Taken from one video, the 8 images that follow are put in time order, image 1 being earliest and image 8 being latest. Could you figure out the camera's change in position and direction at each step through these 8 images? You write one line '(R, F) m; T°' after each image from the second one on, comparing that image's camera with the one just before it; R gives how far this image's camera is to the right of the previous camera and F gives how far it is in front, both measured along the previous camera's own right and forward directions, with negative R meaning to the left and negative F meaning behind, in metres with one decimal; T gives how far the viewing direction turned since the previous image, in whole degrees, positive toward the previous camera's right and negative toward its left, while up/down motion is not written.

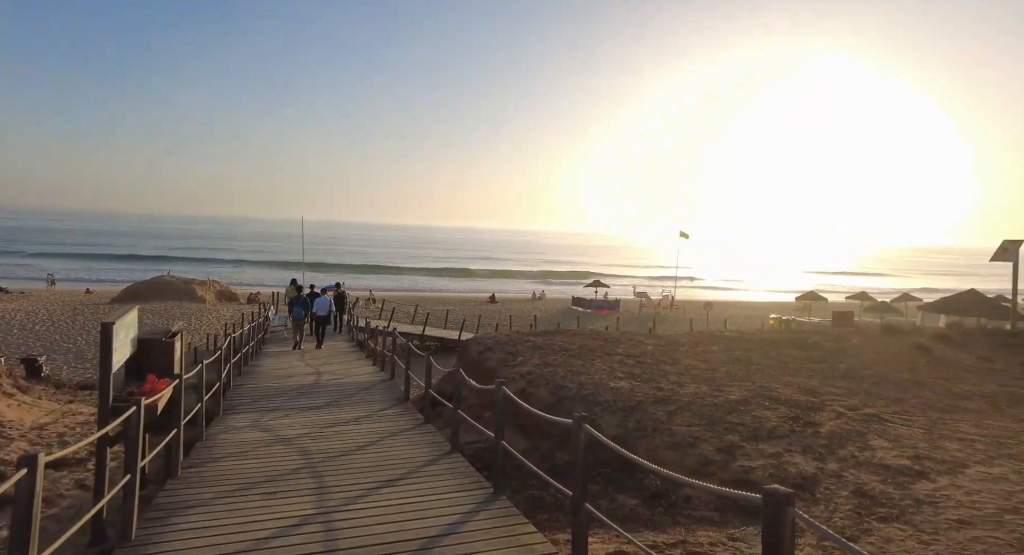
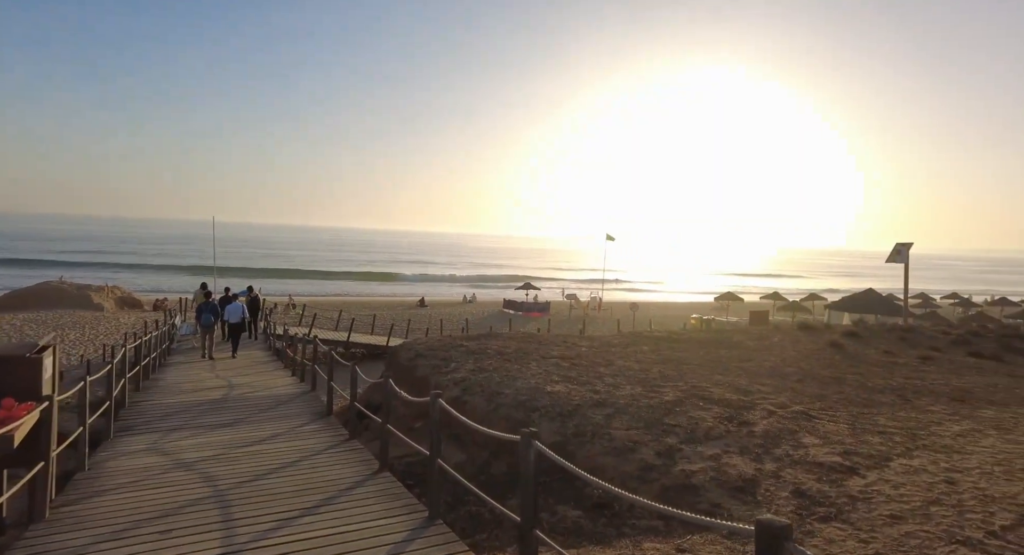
(+0.2, +0.3) m; +6°
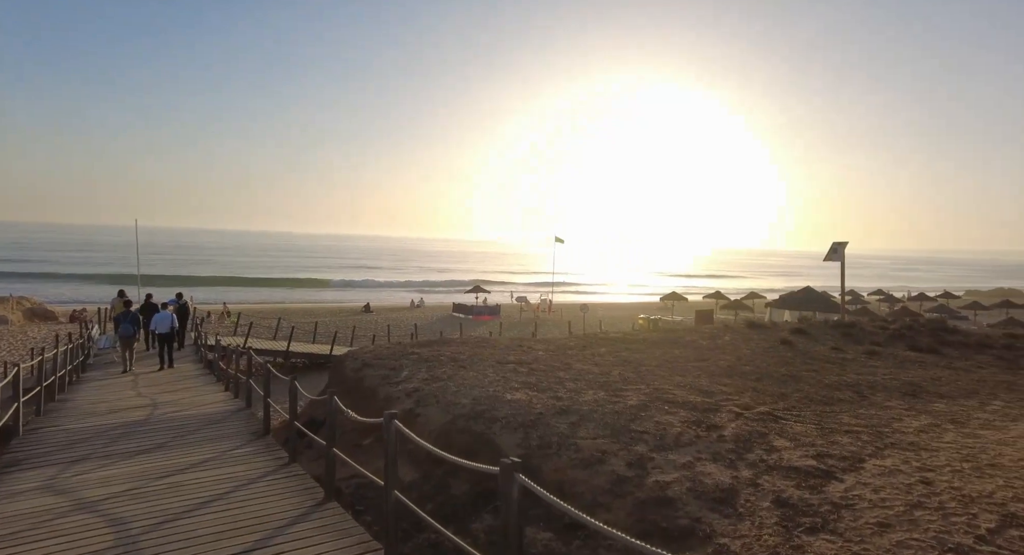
(-0.1, +0.5) m; +5°
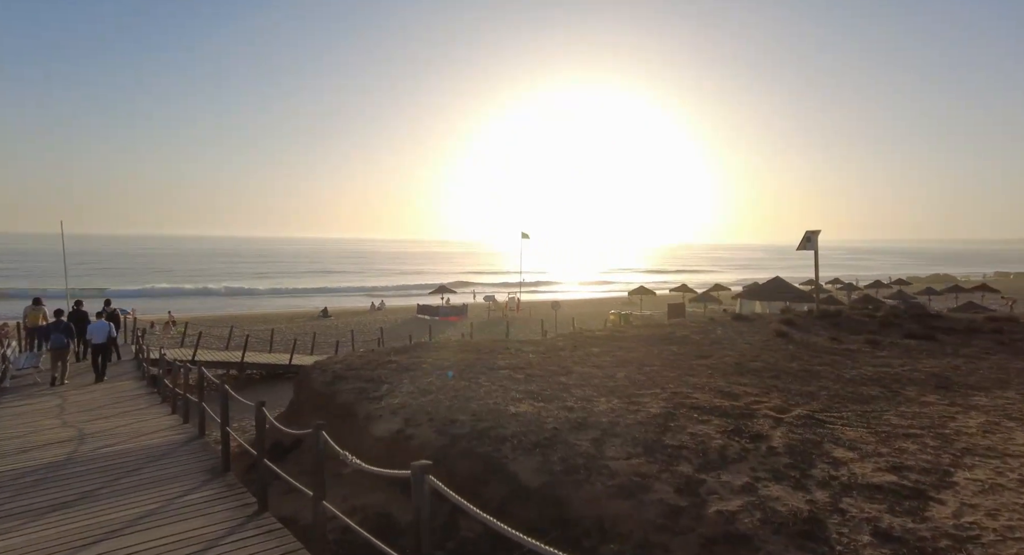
(-0.6, +1.2) m; +4°
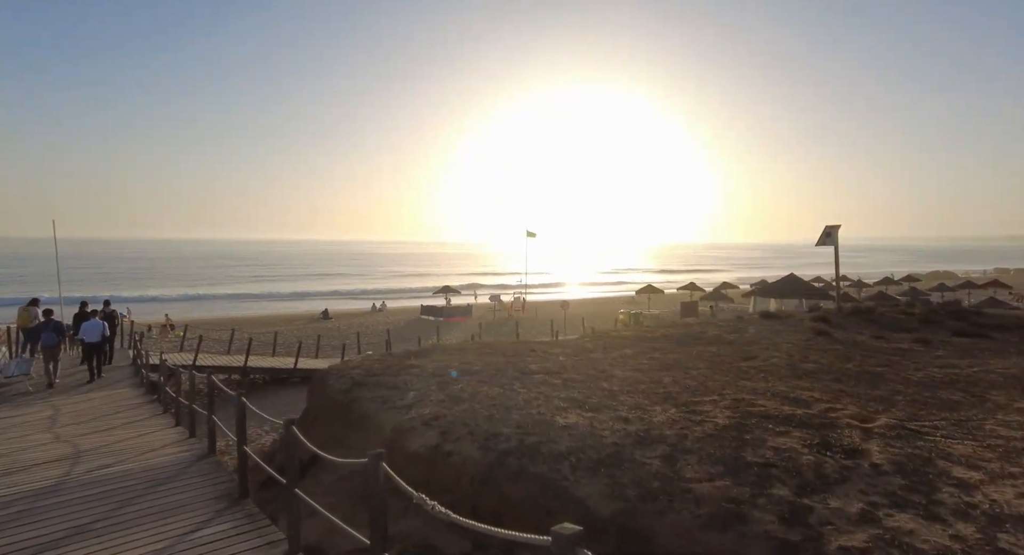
(-0.6, +0.9) m; 0°
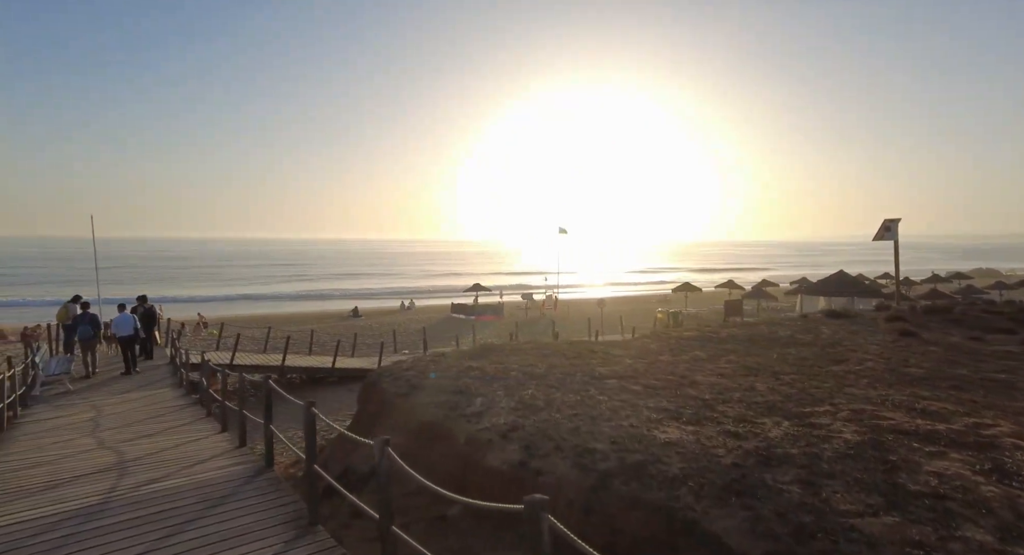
(-0.7, +0.8) m; -2°
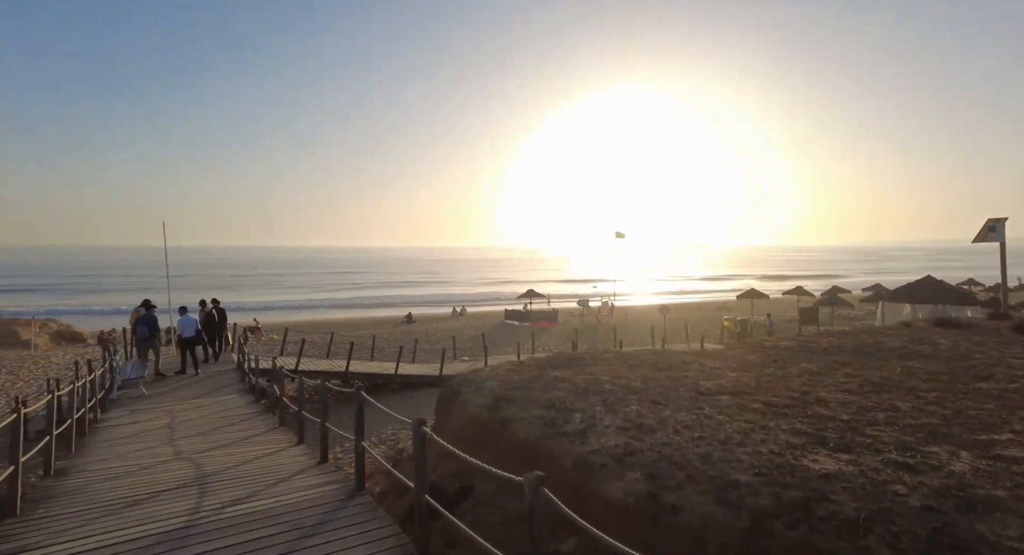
(-0.7, +0.7) m; -5°
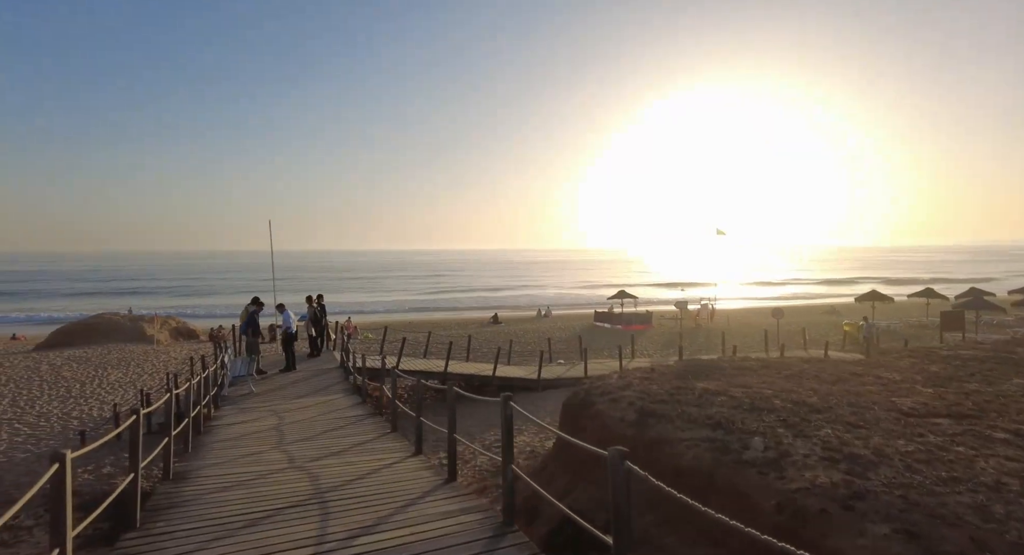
(-0.8, +1.1) m; -8°
